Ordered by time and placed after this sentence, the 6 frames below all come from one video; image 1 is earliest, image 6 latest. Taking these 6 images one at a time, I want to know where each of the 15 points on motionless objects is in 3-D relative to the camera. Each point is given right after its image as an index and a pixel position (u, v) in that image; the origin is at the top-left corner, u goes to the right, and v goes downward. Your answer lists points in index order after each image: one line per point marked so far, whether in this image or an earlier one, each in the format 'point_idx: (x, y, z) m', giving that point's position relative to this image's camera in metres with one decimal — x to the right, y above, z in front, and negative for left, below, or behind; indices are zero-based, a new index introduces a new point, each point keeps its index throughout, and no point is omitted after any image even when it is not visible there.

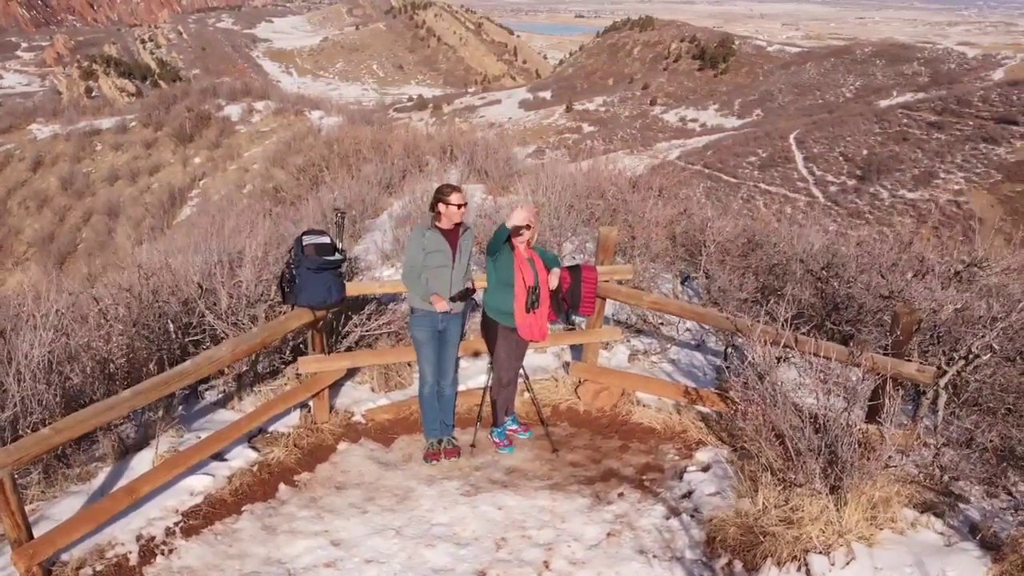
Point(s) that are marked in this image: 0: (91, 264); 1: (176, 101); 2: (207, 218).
0: (-5.5, +0.2, +11.8) m
1: (-6.7, +3.7, +17.9) m
2: (-3.2, +0.7, +9.5) m
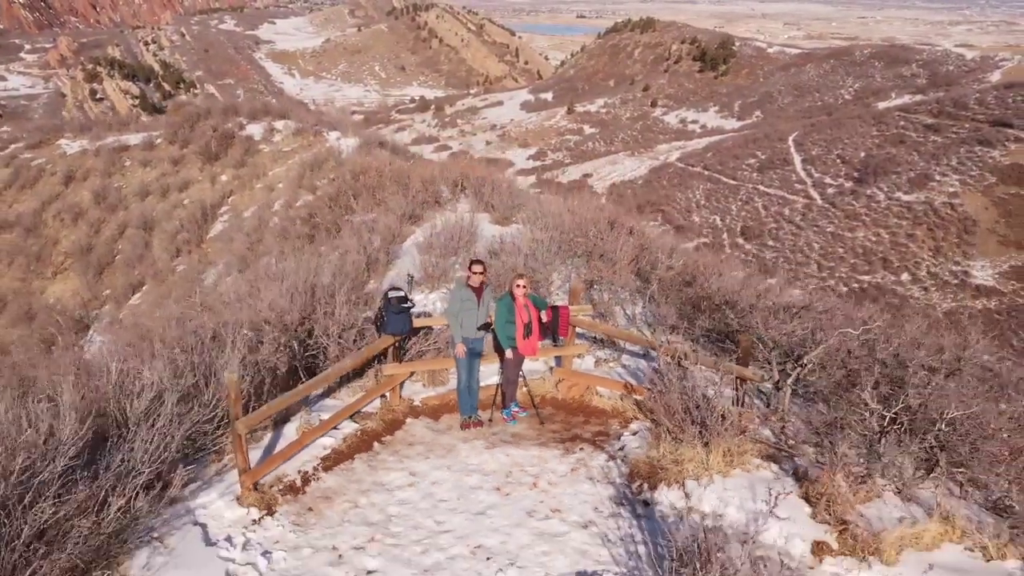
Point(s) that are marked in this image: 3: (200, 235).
0: (-5.5, +0.1, +12.9) m
1: (-6.7, +3.6, +19.1) m
2: (-3.1, +0.6, +10.6) m
3: (-4.7, +0.8, +13.6) m
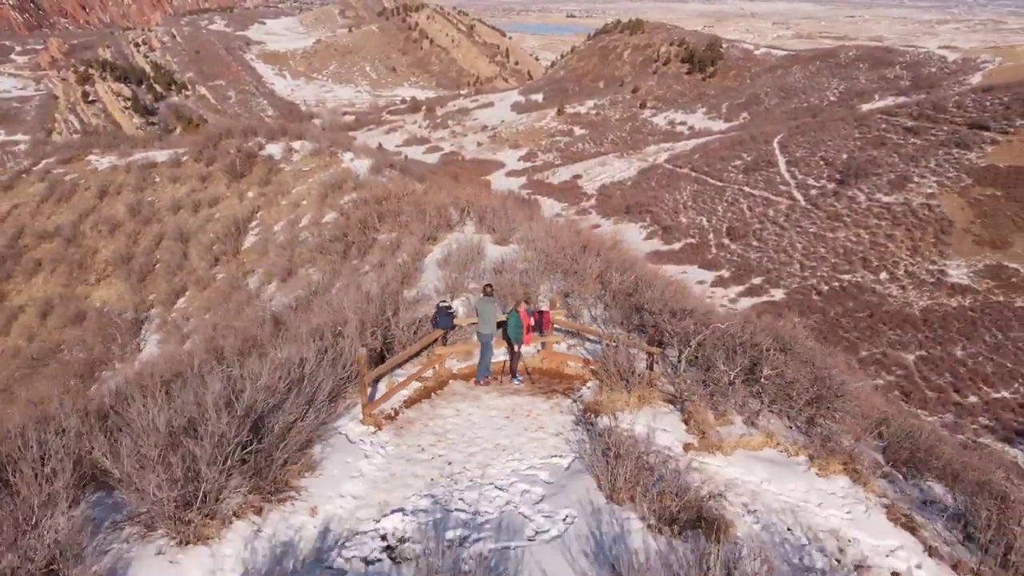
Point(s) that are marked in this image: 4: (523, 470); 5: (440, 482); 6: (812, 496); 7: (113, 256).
0: (-5.6, 0.0, +14.8) m
1: (-6.8, +3.5, +20.9) m
2: (-3.2, +0.5, +12.5) m
3: (-4.8, +0.7, +15.4) m
4: (+0.1, -0.8, +4.2) m
5: (-0.2, -0.9, +4.0) m
6: (+1.4, -0.9, +4.1) m
7: (-7.3, +0.6, +16.1) m
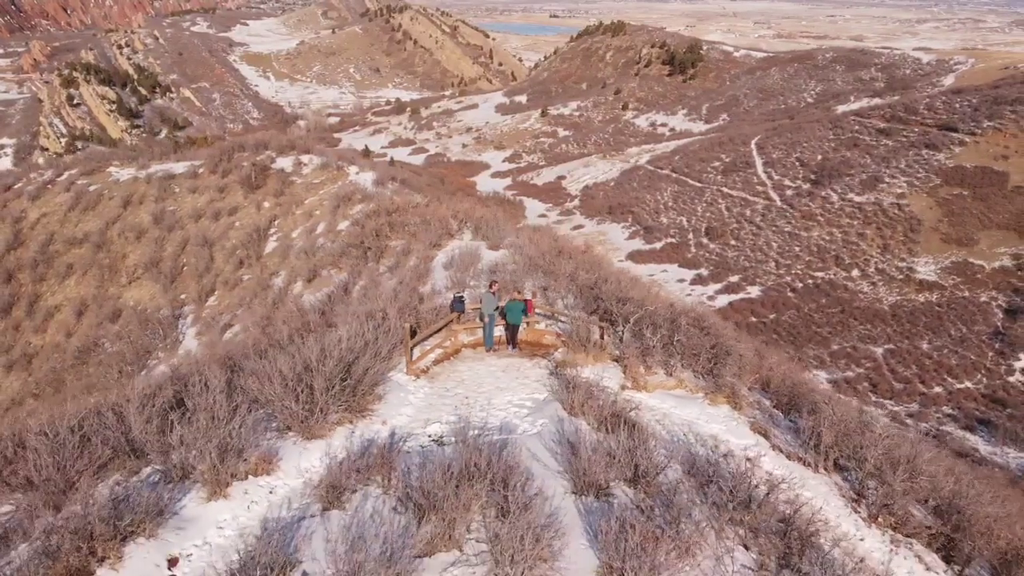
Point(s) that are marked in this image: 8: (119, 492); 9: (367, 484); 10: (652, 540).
0: (-5.8, 0.0, +16.8) m
1: (-7.2, +3.5, +22.9) m
2: (-3.4, +0.5, +14.6) m
3: (-5.1, +0.7, +17.4) m
4: (+0.1, -0.8, +6.3) m
5: (-0.3, -0.8, +6.1) m
6: (+1.4, -0.9, +6.3) m
7: (-7.5, +0.6, +18.1) m
8: (-2.1, -1.1, +4.7) m
9: (-0.8, -1.0, +4.8) m
10: (+0.7, -1.2, +4.1) m
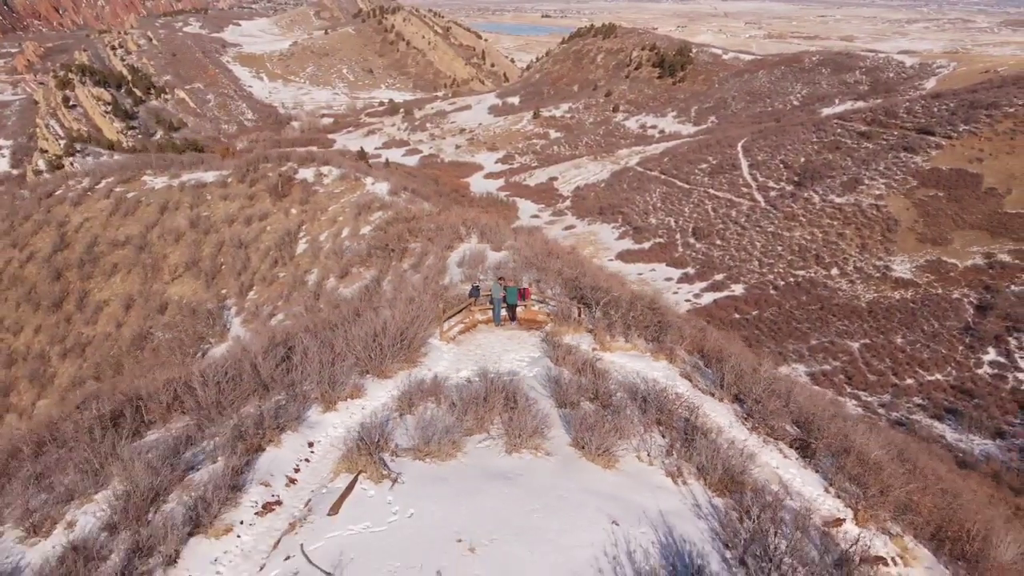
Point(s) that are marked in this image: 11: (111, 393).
0: (-5.9, +0.1, +19.4) m
1: (-7.3, +3.5, +25.5) m
2: (-3.4, +0.6, +17.2) m
3: (-5.1, +0.8, +20.0) m
4: (+0.1, -0.7, +9.0) m
5: (-0.2, -0.7, +8.7) m
6: (+1.4, -0.8, +8.9) m
7: (-7.6, +0.7, +20.7) m
8: (-2.0, -1.0, +7.4) m
9: (-0.8, -0.9, +7.4) m
10: (+0.7, -1.1, +6.7) m
11: (-4.1, -1.1, +9.0) m
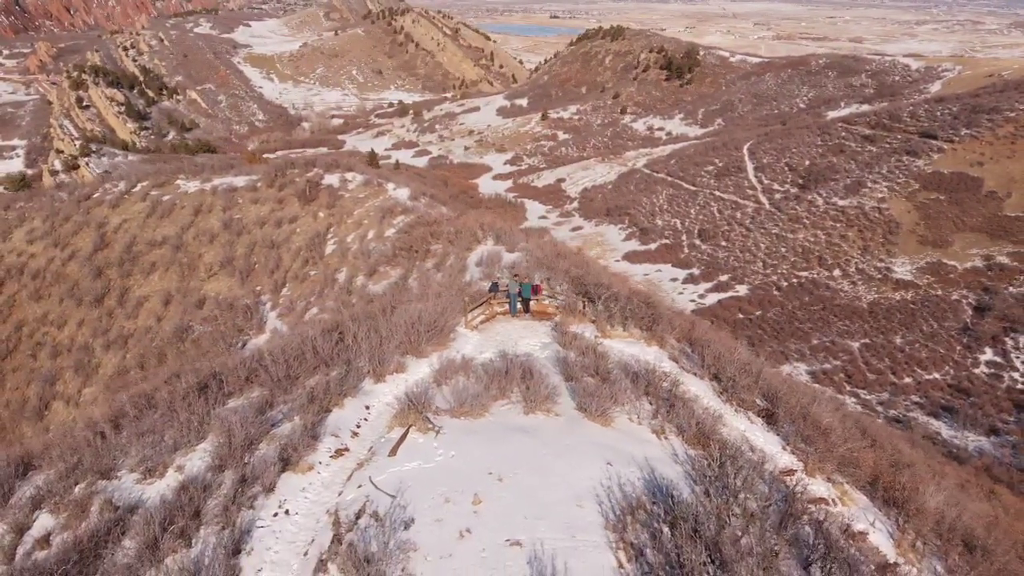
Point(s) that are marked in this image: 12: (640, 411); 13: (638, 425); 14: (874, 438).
0: (-5.6, +0.2, +21.1) m
1: (-7.0, +3.6, +27.2) m
2: (-3.2, +0.7, +18.9) m
3: (-4.9, +0.9, +21.7) m
4: (+0.3, -0.7, +10.6) m
5: (-0.1, -0.7, +10.4) m
6: (+1.6, -0.8, +10.6) m
7: (-7.3, +0.7, +22.4) m
8: (-1.9, -0.9, +9.0) m
9: (-0.6, -0.9, +9.1) m
10: (+0.9, -1.0, +8.4) m
11: (-3.9, -1.0, +10.7) m
12: (+1.2, -1.2, +8.5) m
13: (+1.2, -1.3, +8.2) m
14: (+4.9, -2.0, +12.1) m
